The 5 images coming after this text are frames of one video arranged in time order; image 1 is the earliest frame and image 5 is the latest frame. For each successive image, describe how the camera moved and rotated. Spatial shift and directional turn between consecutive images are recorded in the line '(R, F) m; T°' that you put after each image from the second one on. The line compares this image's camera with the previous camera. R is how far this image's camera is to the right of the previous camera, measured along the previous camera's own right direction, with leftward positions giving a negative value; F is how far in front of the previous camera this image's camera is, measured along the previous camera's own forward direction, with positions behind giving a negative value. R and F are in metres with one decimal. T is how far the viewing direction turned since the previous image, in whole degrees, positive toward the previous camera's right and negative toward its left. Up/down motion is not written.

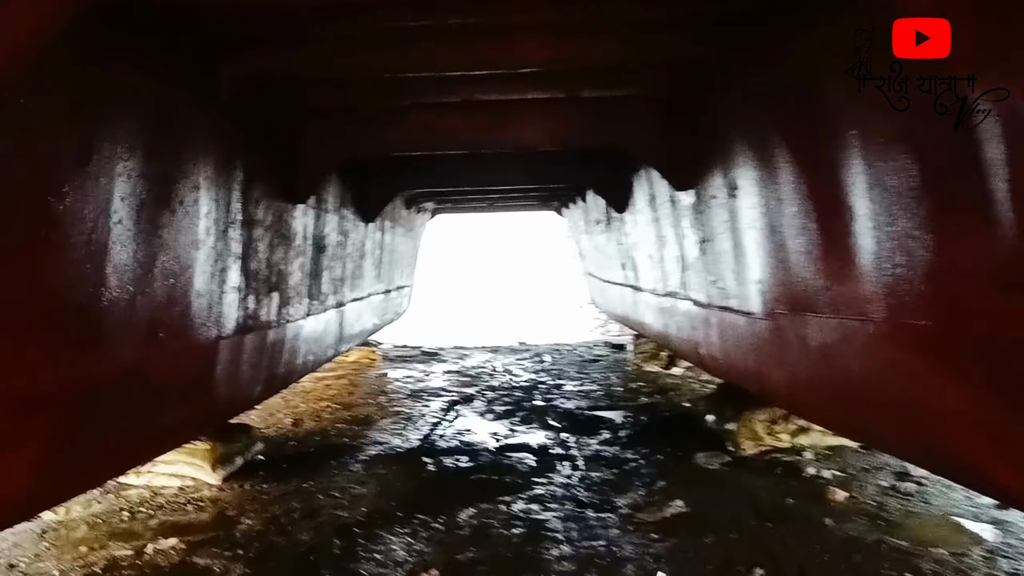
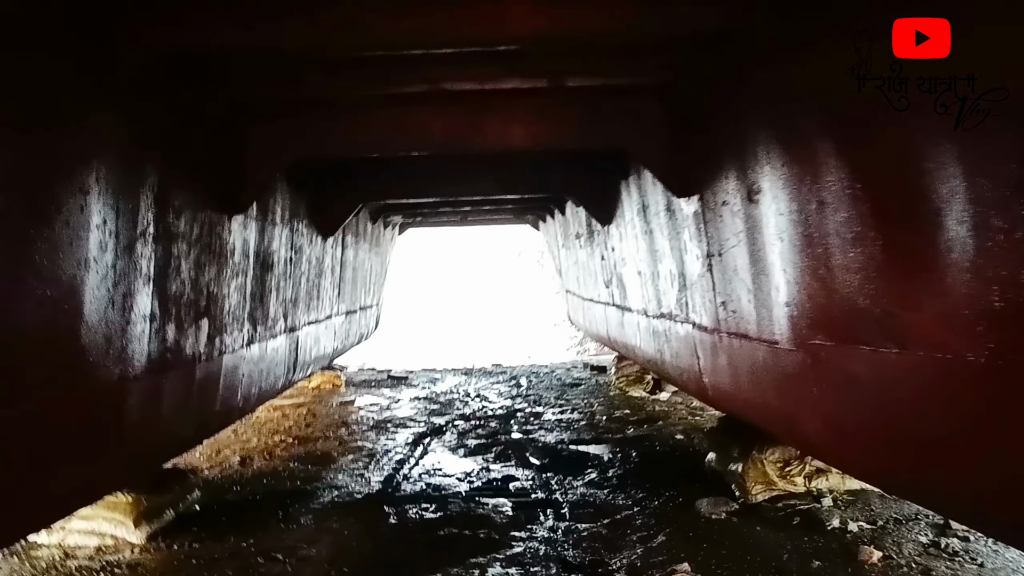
(0.0, +0.5) m; +2°
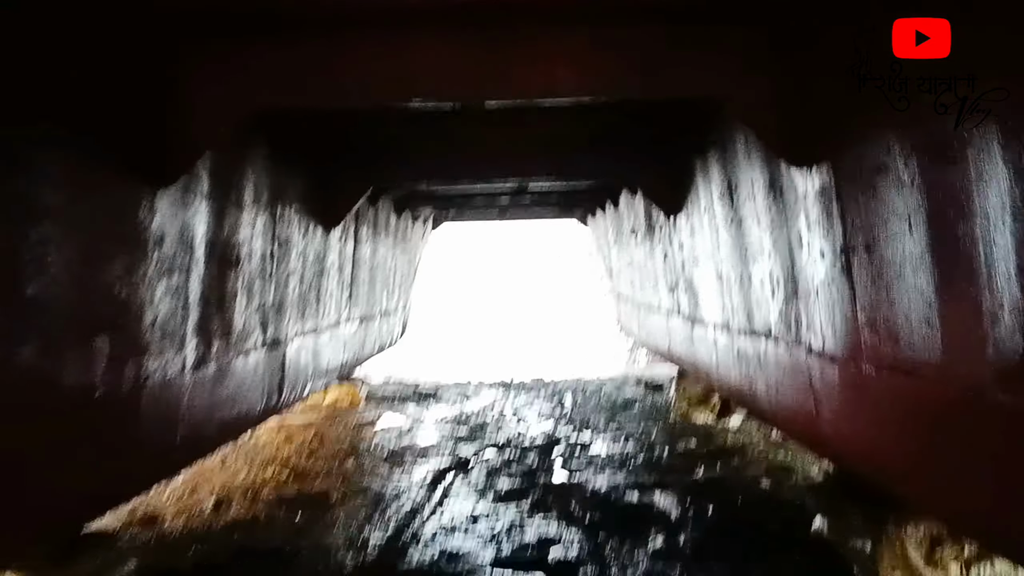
(0.0, +1.0) m; -4°
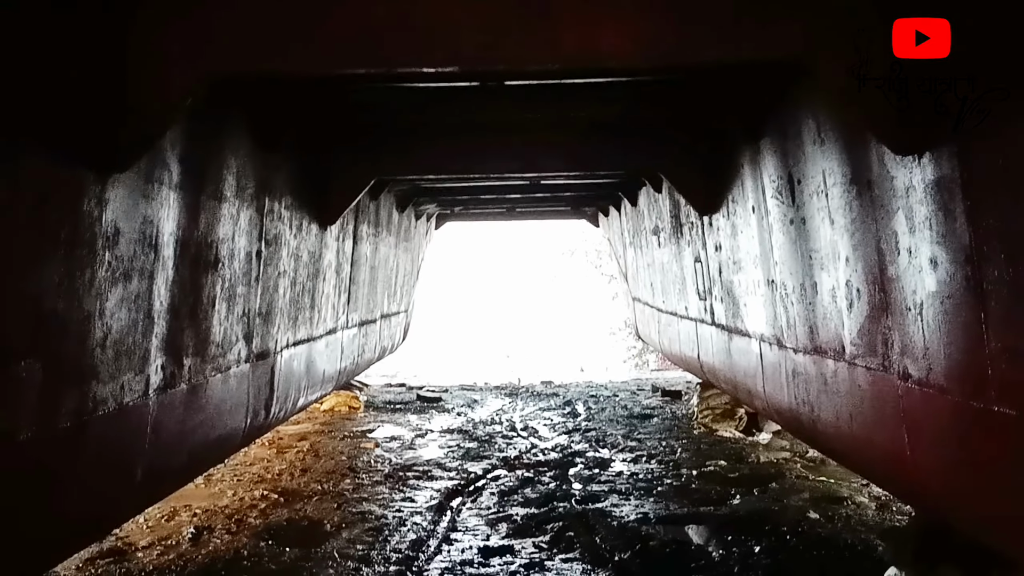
(-0.1, +0.4) m; 0°
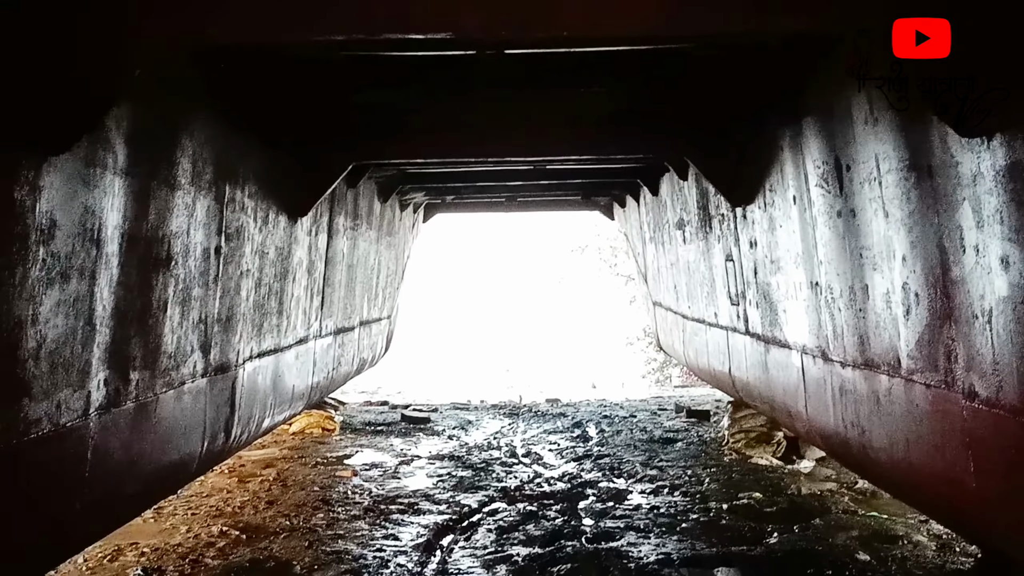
(0.0, +0.5) m; -1°
